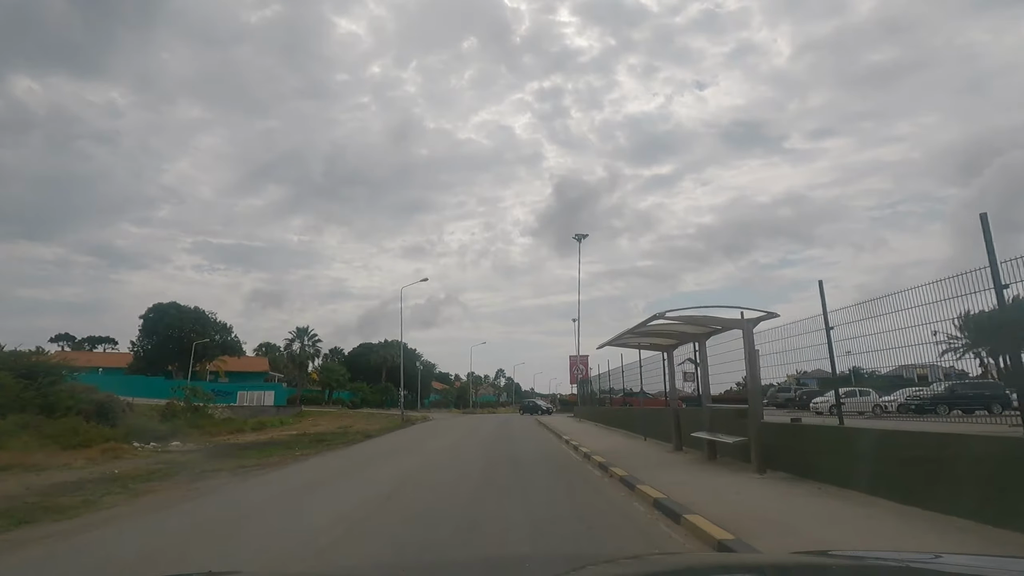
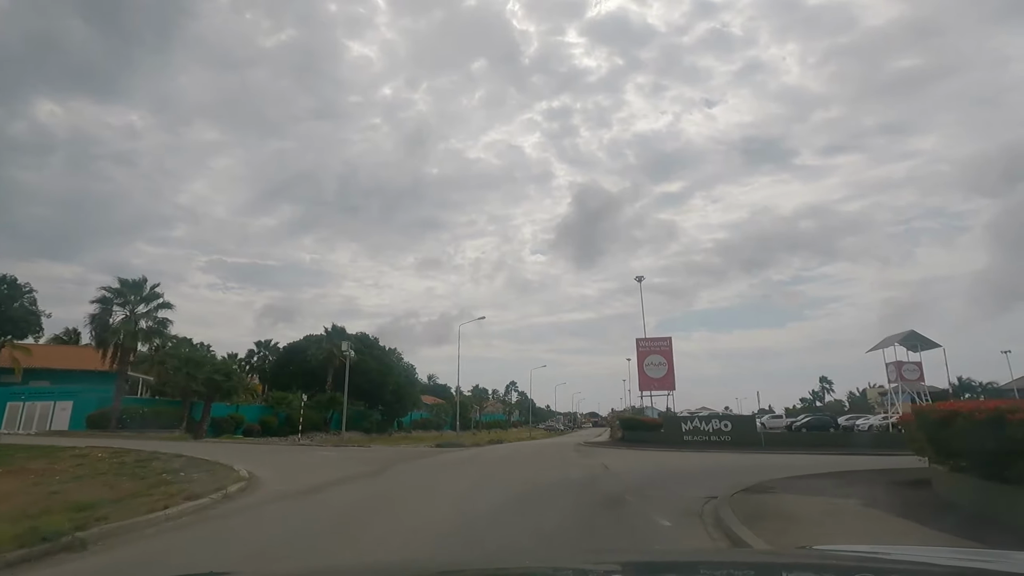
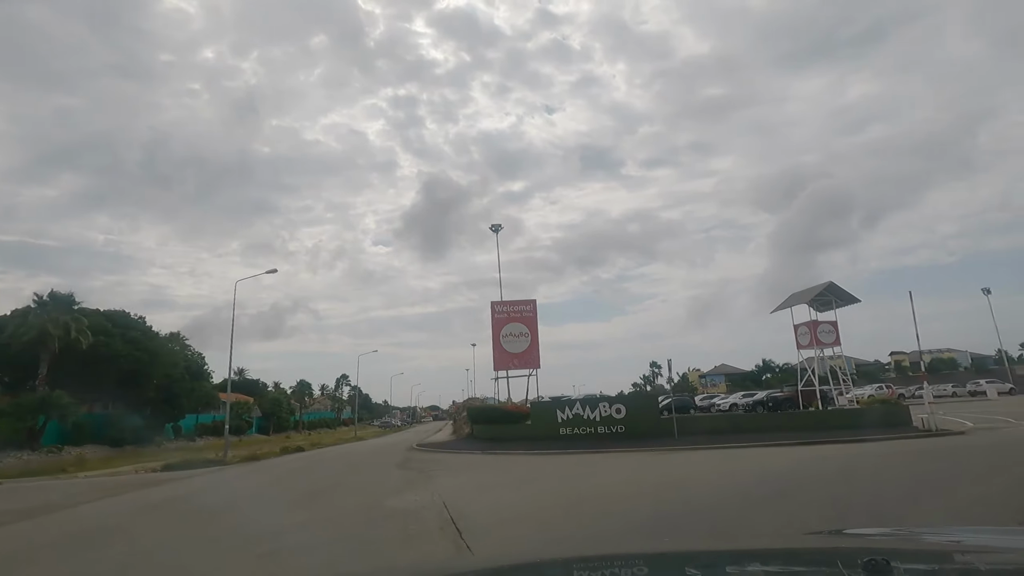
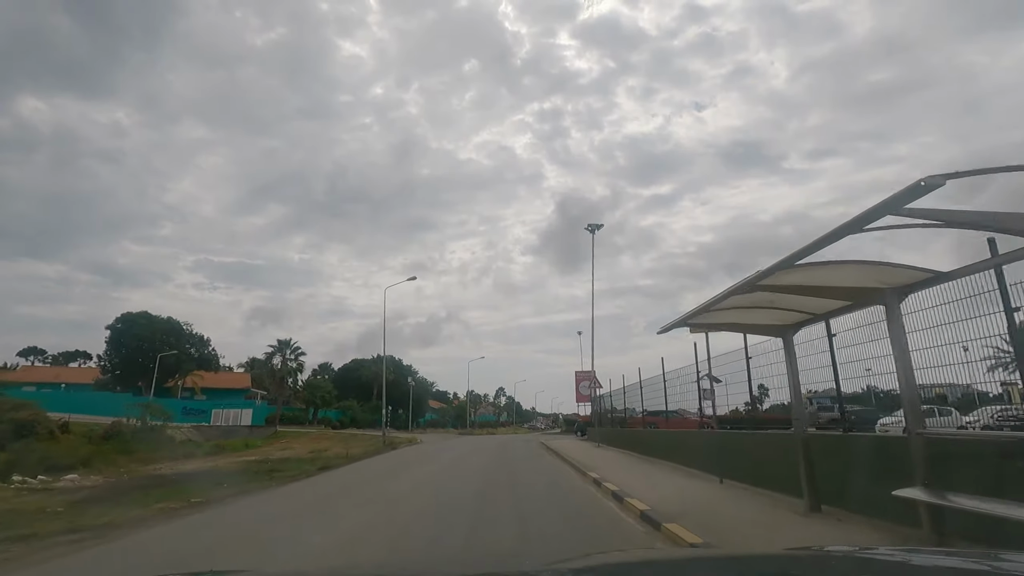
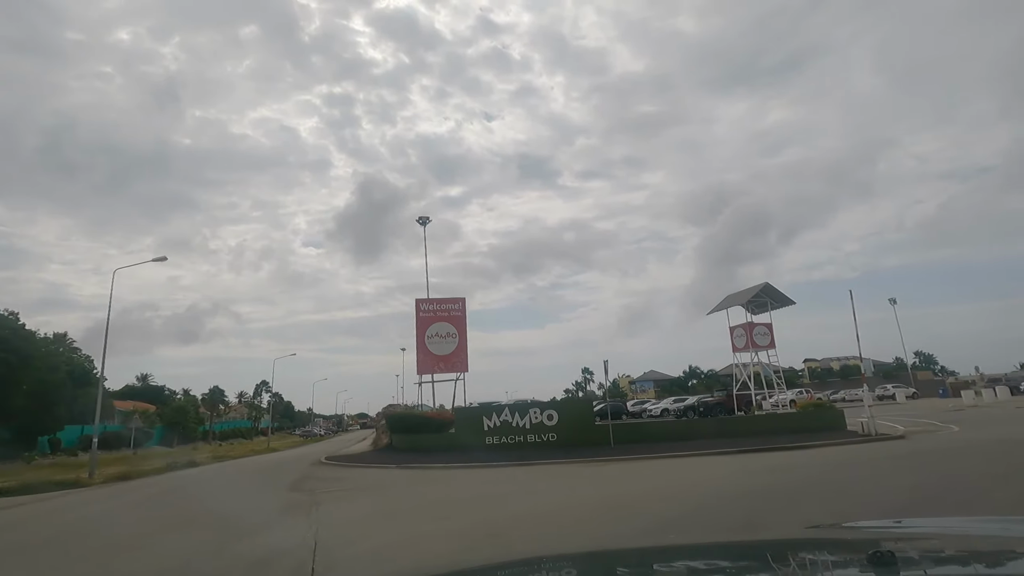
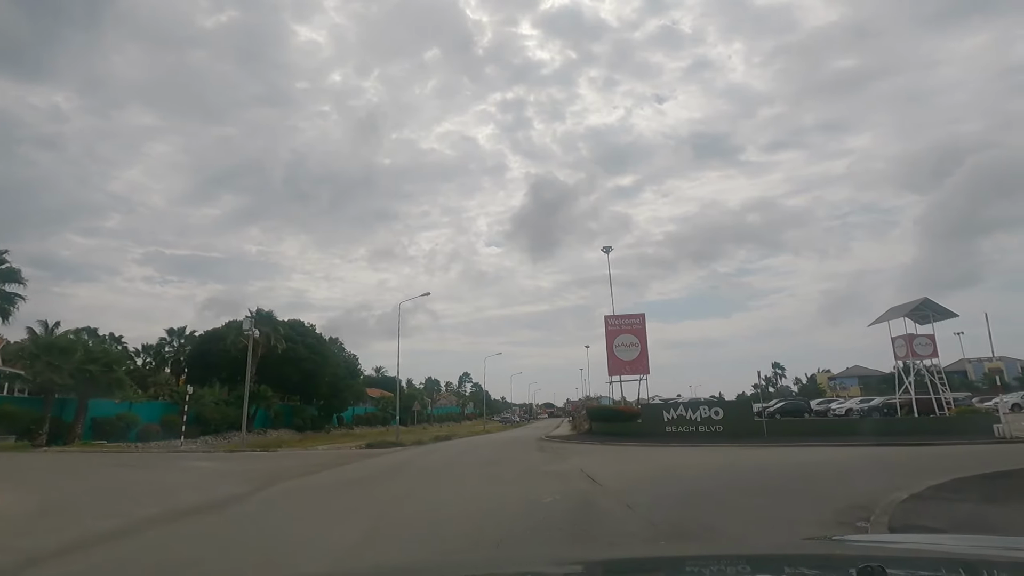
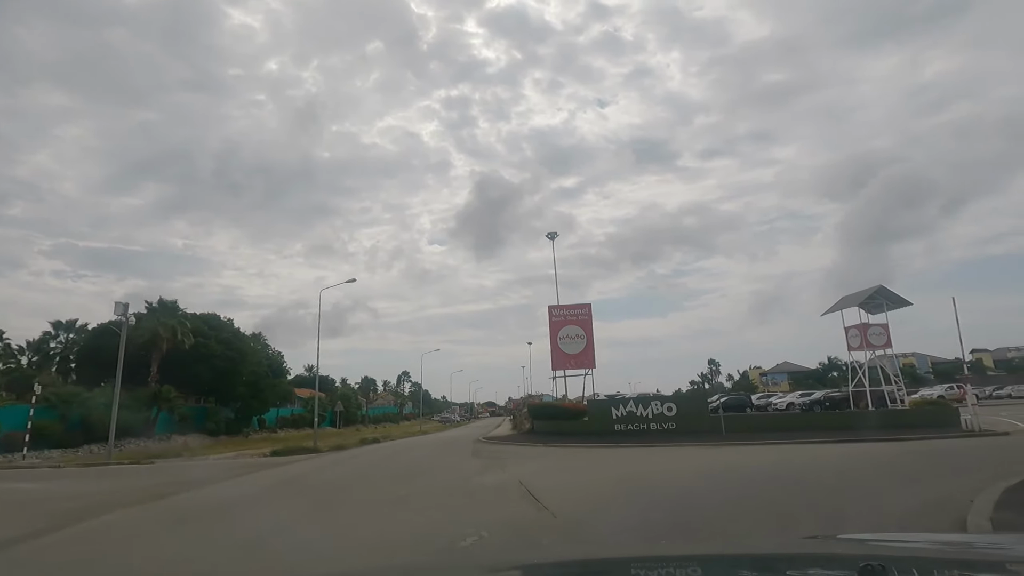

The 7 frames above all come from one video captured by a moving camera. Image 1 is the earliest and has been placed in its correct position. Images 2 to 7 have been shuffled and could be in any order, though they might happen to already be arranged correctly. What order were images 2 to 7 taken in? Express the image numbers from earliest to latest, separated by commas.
4, 2, 6, 7, 3, 5
